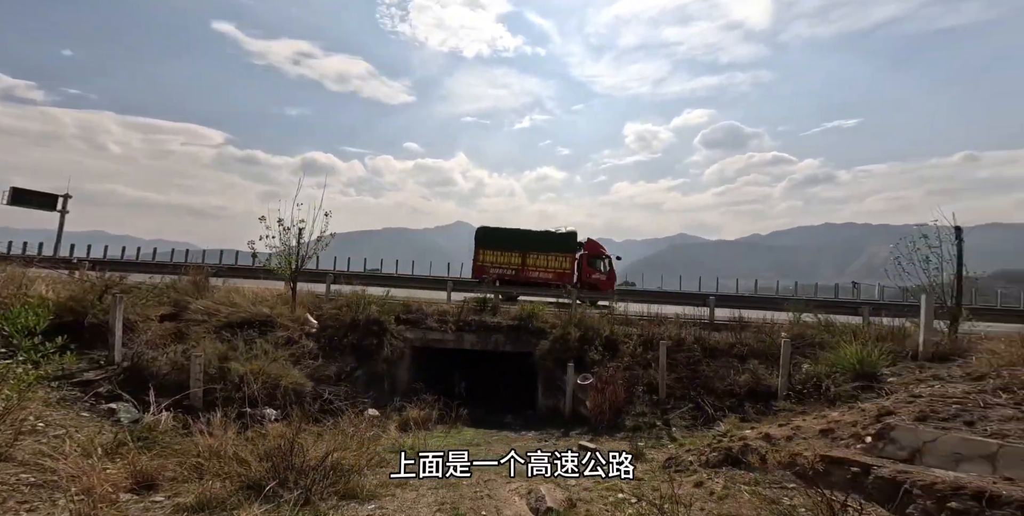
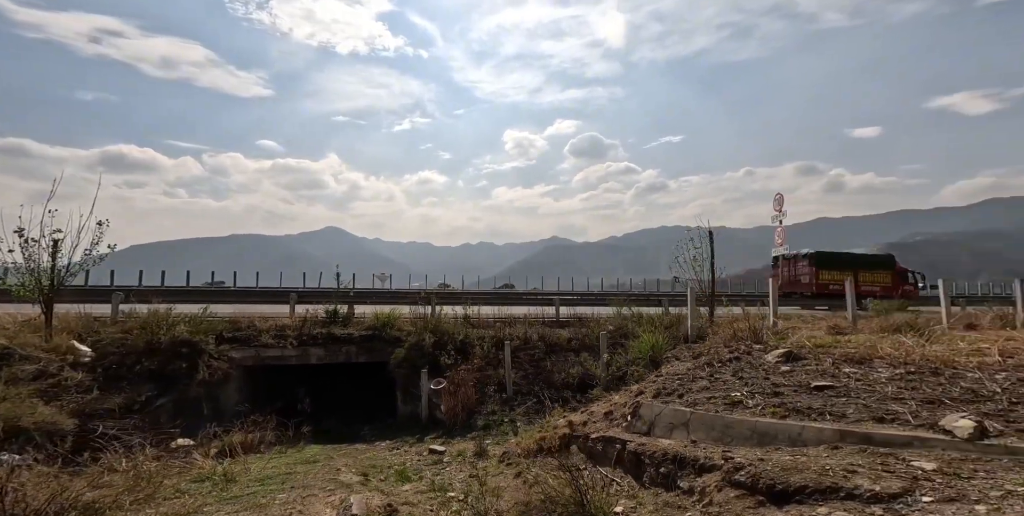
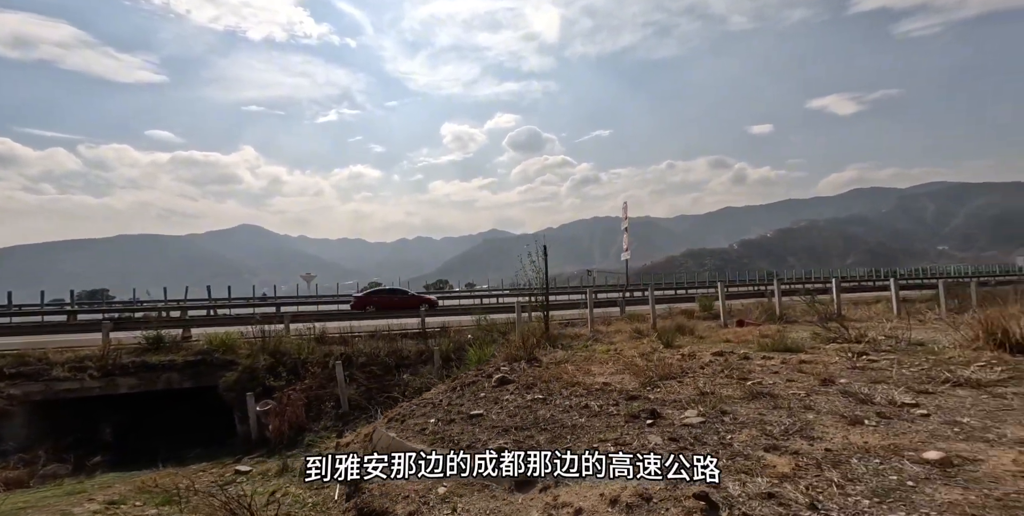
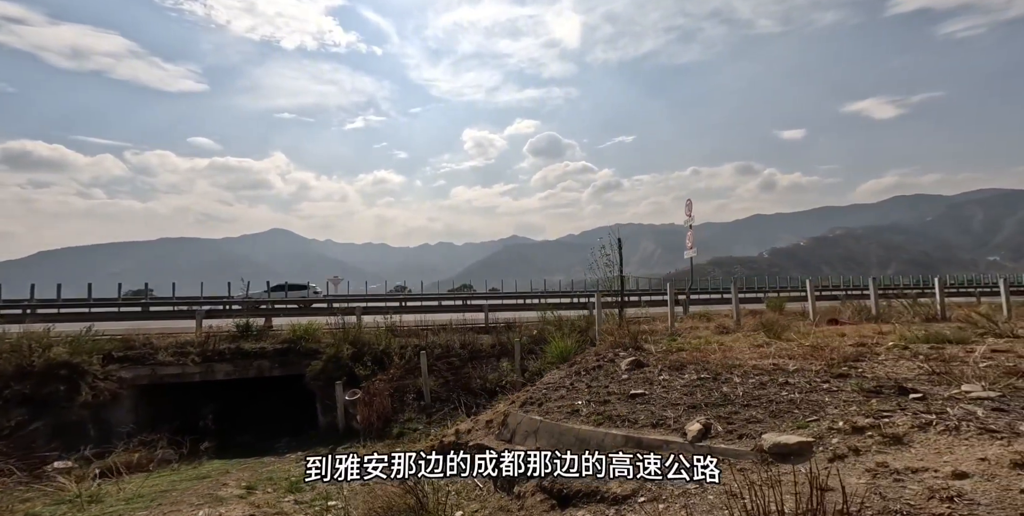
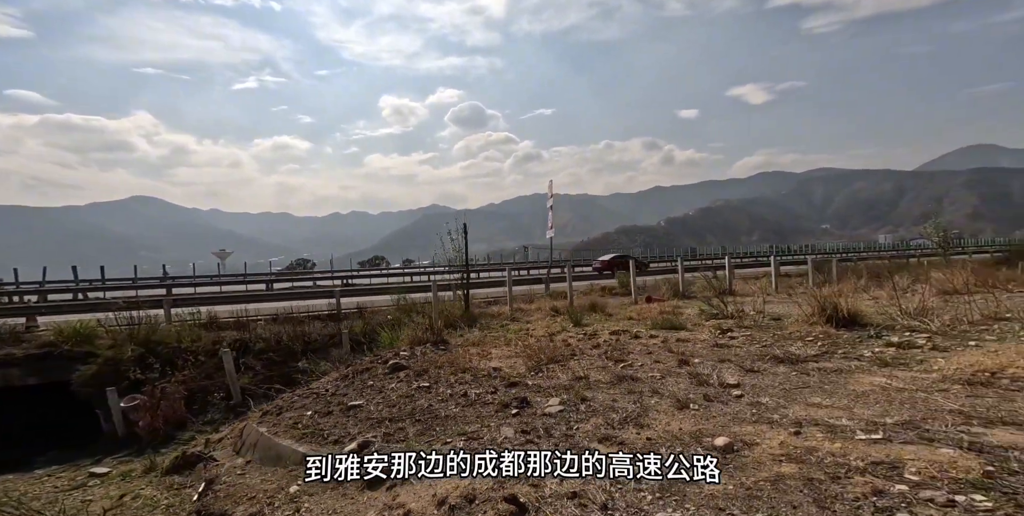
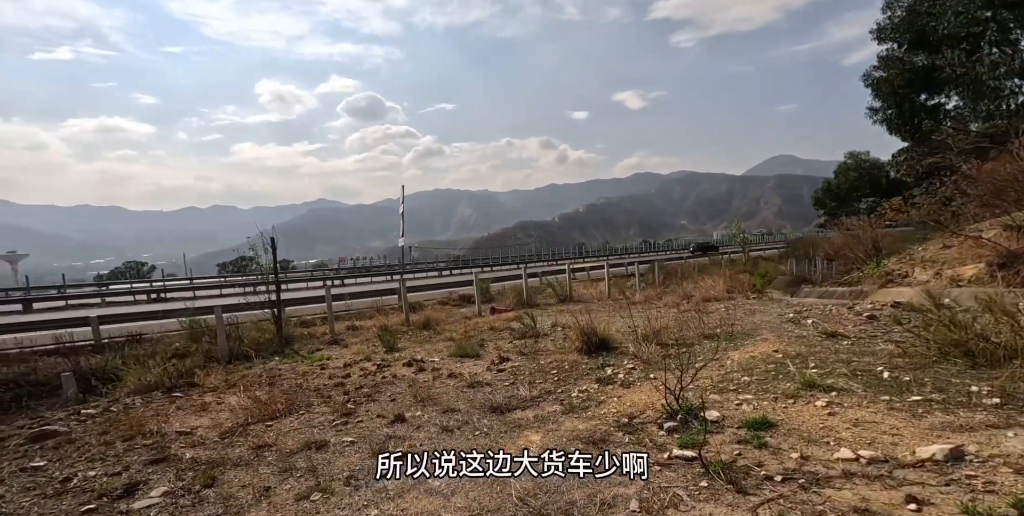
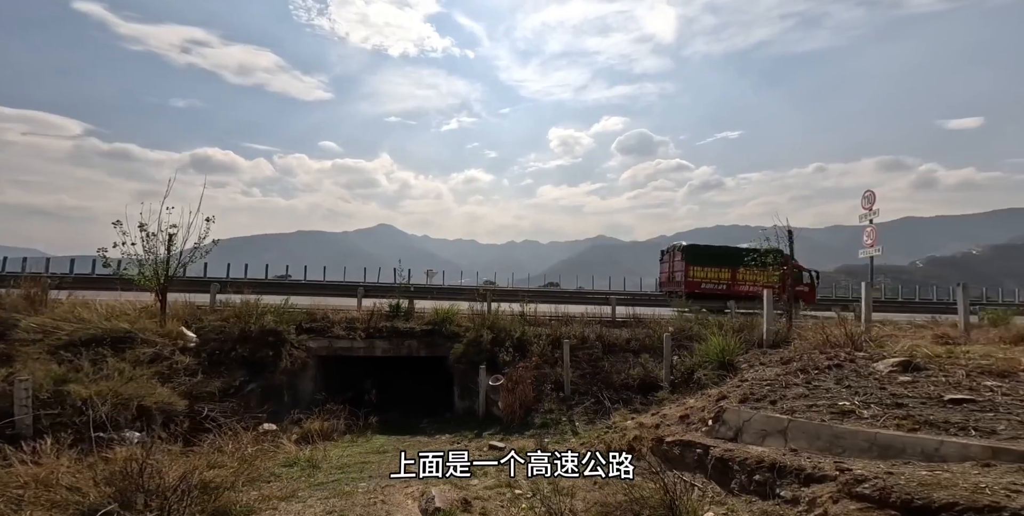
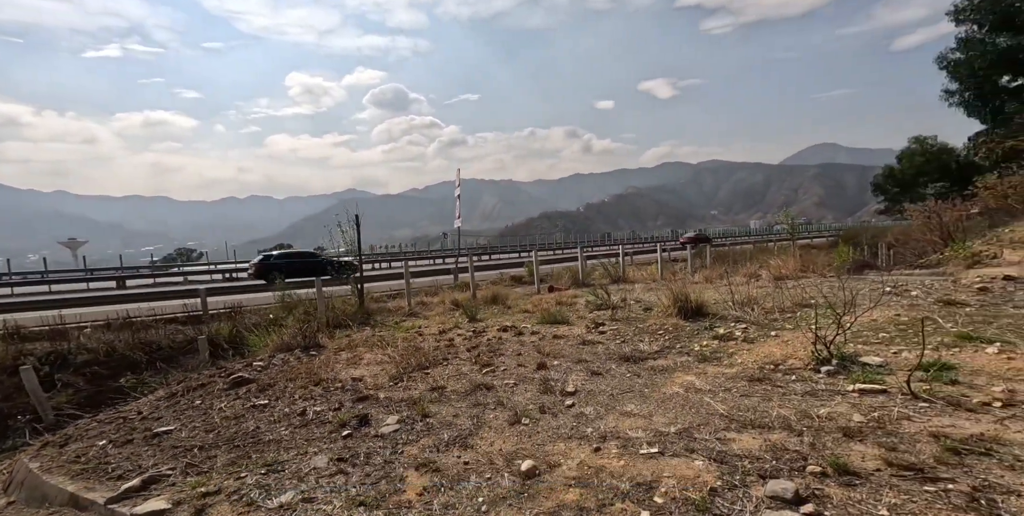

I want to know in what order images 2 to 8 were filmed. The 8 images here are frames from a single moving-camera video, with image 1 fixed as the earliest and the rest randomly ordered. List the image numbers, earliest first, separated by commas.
7, 2, 4, 3, 5, 8, 6
